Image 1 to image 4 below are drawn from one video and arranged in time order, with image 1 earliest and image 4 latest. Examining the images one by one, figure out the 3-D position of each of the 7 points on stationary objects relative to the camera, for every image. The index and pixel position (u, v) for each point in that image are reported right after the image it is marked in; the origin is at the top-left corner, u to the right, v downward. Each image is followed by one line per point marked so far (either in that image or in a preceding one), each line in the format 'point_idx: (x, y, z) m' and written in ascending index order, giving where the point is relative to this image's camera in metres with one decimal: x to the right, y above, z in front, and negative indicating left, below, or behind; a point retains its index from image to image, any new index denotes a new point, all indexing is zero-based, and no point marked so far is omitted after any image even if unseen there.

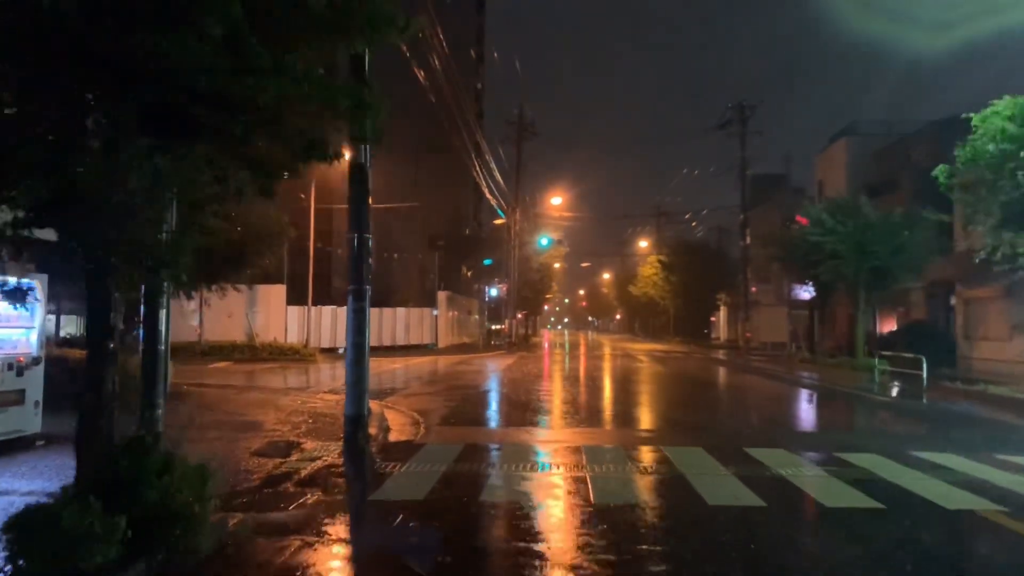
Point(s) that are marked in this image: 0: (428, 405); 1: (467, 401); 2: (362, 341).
0: (-1.6, -2.2, +15.1) m
1: (-1.0, -2.3, +16.2) m
2: (-2.0, -0.7, +10.7) m
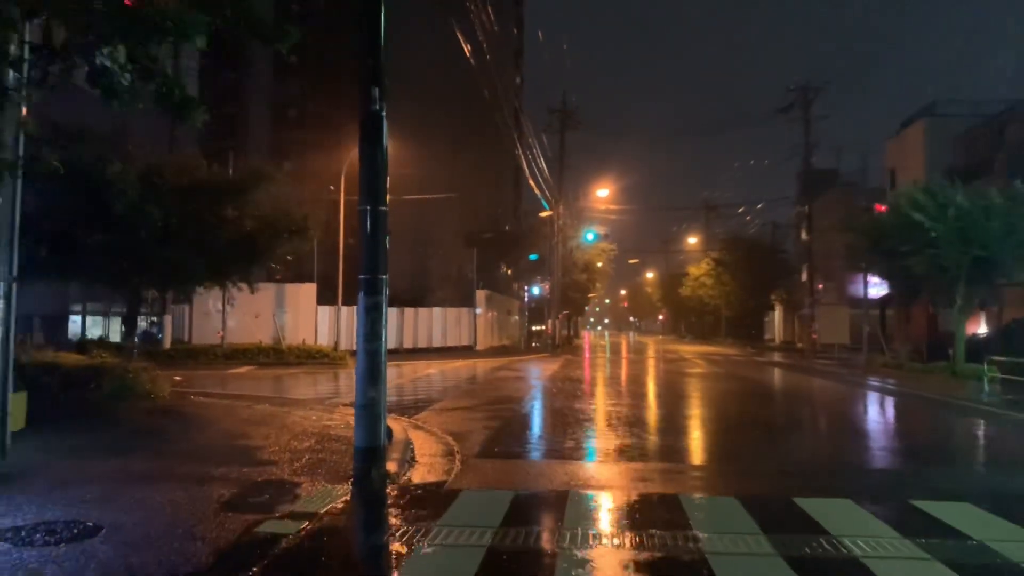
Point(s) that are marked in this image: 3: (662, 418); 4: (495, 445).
0: (-0.7, -2.1, +12.4) m
1: (0.0, -2.2, +13.5) m
2: (-1.4, -0.6, +8.1) m
3: (+3.3, -2.9, +17.7) m
4: (-0.2, -2.0, +10.4) m
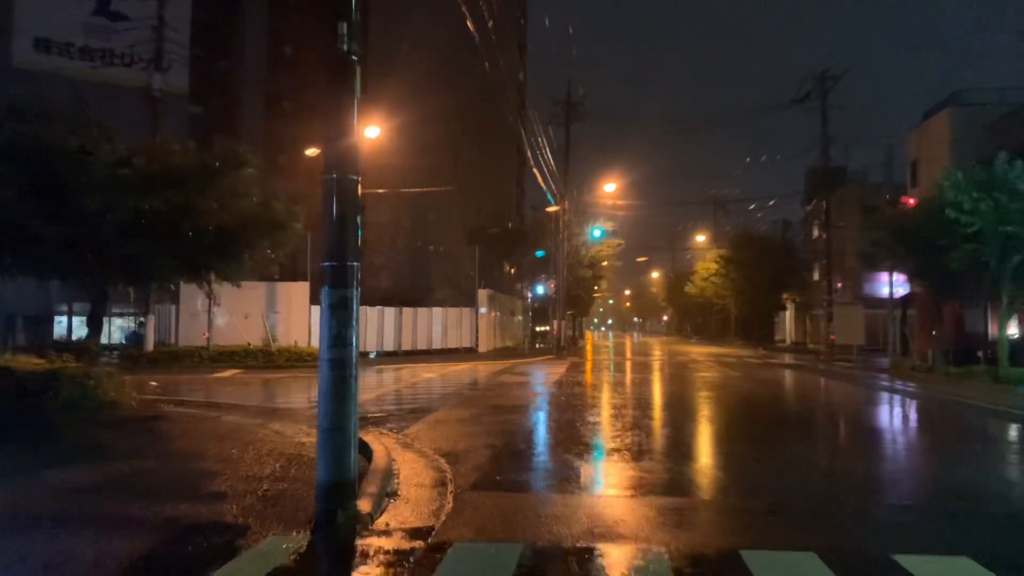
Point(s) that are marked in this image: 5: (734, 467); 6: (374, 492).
0: (-0.7, -2.0, +10.7) m
1: (0.0, -2.1, +11.8) m
2: (-1.3, -0.5, +6.4) m
3: (+3.4, -2.8, +16.0) m
4: (-0.2, -2.0, +8.7) m
5: (+3.4, -2.7, +12.2) m
6: (-1.2, -1.8, +7.1) m
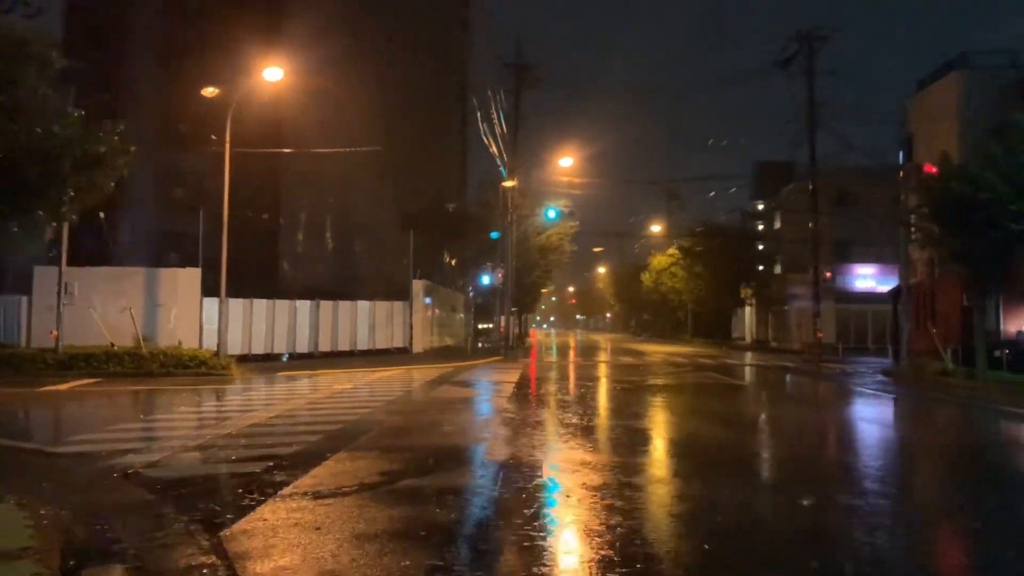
0: (-1.1, -1.7, +5.1) m
1: (-0.5, -1.8, +6.3) m
2: (-1.4, -0.2, +0.8) m
3: (+2.6, -2.5, +10.7) m
4: (-0.4, -1.6, +3.1) m
5: (+2.9, -2.4, +7.0) m
6: (-1.3, -1.5, +1.5) m
